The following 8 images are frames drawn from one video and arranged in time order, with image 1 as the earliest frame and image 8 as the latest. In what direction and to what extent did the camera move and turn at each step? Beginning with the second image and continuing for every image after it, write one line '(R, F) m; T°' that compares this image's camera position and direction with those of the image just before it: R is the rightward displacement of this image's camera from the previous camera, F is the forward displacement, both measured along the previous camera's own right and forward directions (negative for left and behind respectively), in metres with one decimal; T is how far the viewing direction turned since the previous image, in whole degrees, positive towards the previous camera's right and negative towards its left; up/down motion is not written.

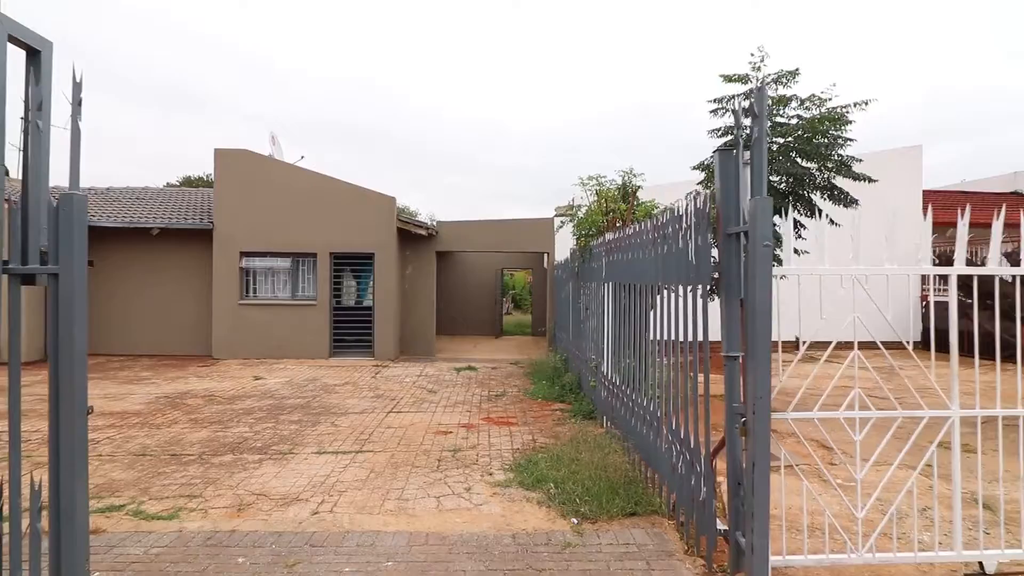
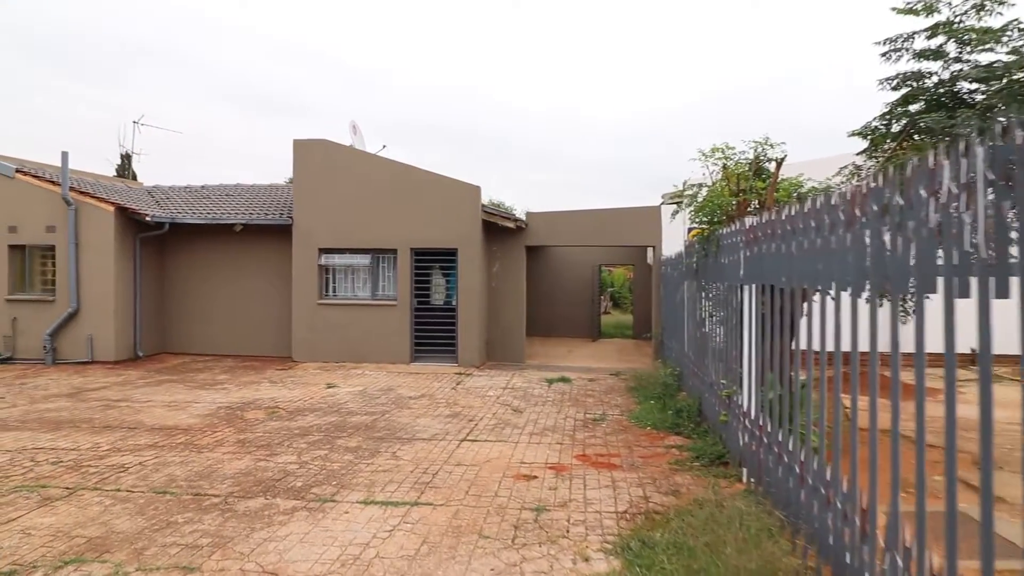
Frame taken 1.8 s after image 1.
(-0.1, +1.6) m; -9°
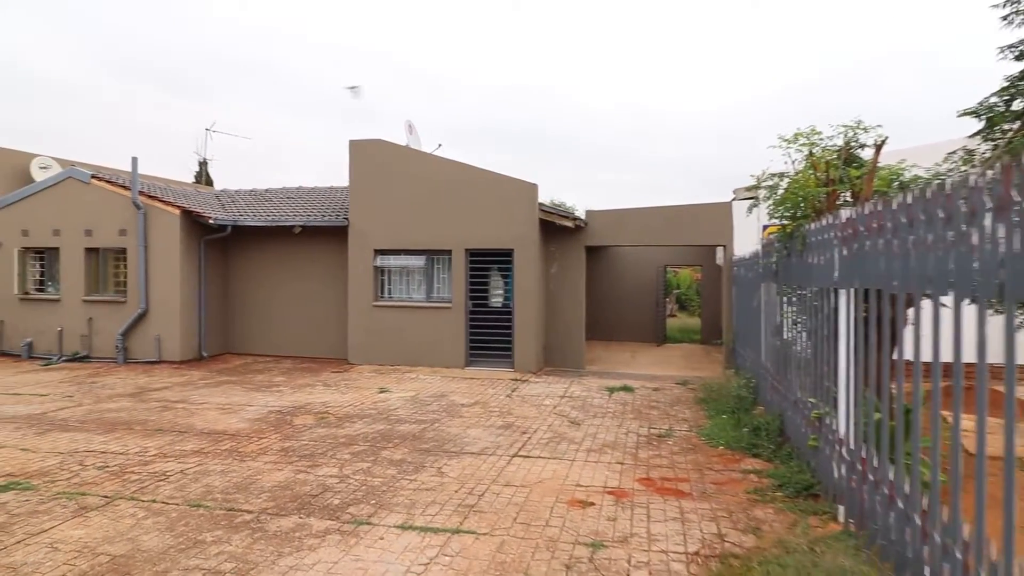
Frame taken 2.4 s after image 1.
(+0.1, +0.5) m; -6°
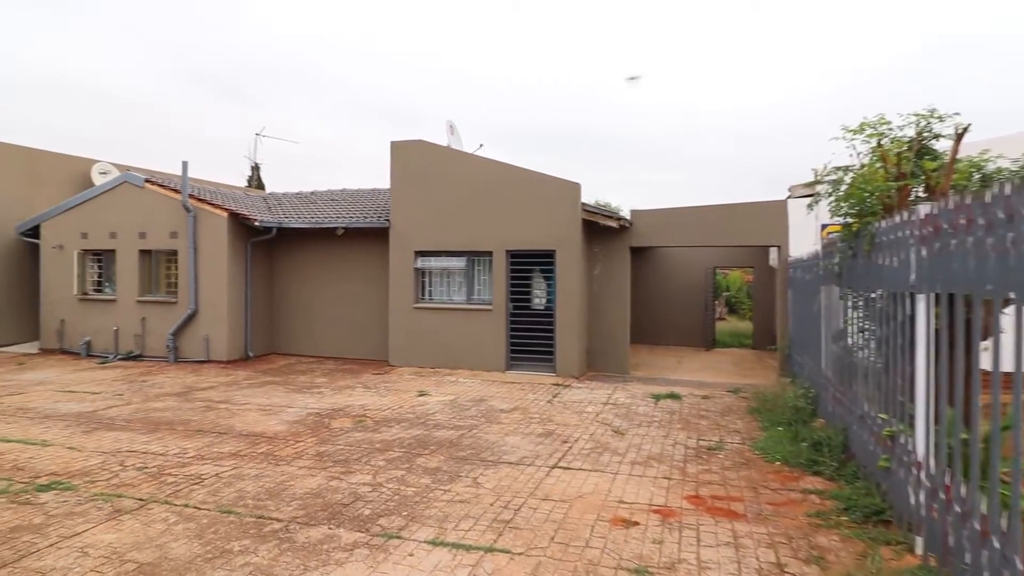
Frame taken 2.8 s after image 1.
(0.0, +0.3) m; -4°
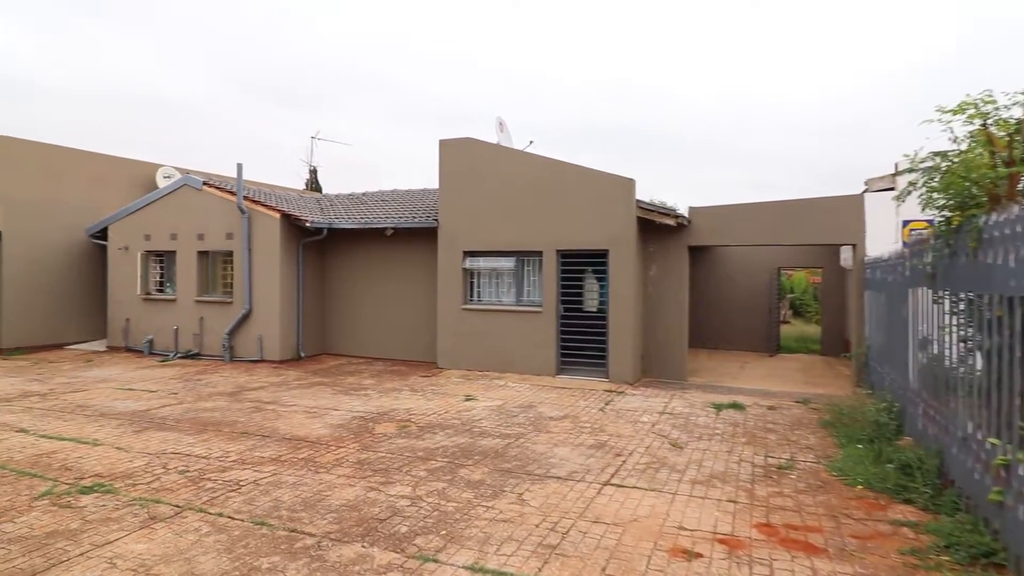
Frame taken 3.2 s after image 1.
(0.0, +0.4) m; -5°
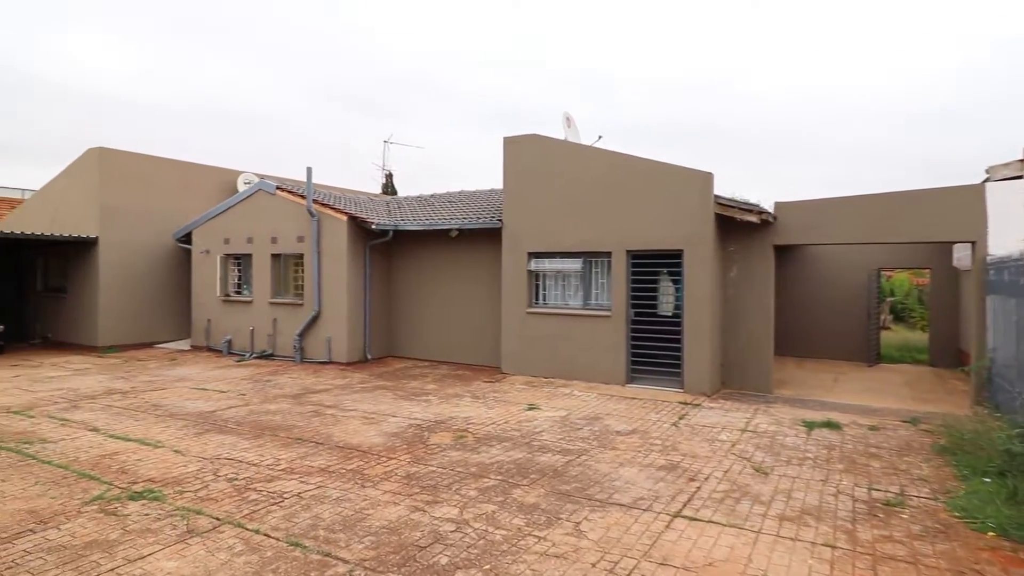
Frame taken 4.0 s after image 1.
(+0.1, +0.5) m; -7°
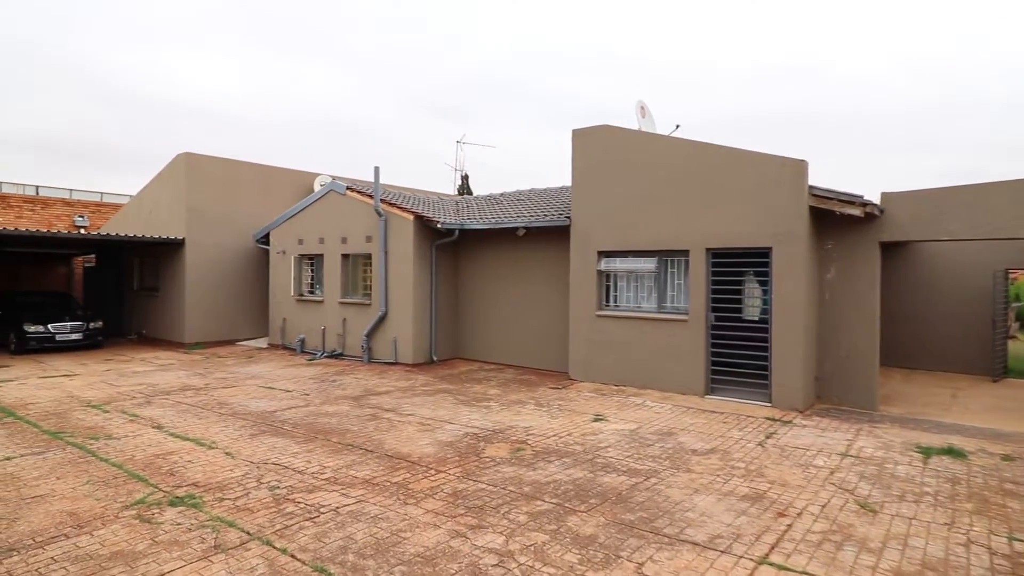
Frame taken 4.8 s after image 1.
(+0.2, +0.6) m; -8°
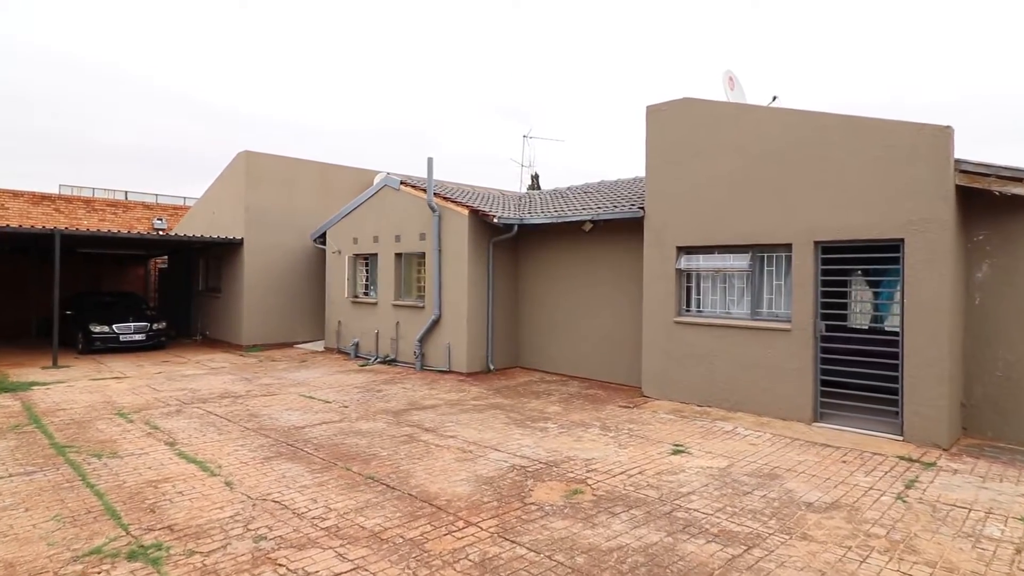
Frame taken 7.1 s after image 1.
(+0.2, +1.3) m; -7°
